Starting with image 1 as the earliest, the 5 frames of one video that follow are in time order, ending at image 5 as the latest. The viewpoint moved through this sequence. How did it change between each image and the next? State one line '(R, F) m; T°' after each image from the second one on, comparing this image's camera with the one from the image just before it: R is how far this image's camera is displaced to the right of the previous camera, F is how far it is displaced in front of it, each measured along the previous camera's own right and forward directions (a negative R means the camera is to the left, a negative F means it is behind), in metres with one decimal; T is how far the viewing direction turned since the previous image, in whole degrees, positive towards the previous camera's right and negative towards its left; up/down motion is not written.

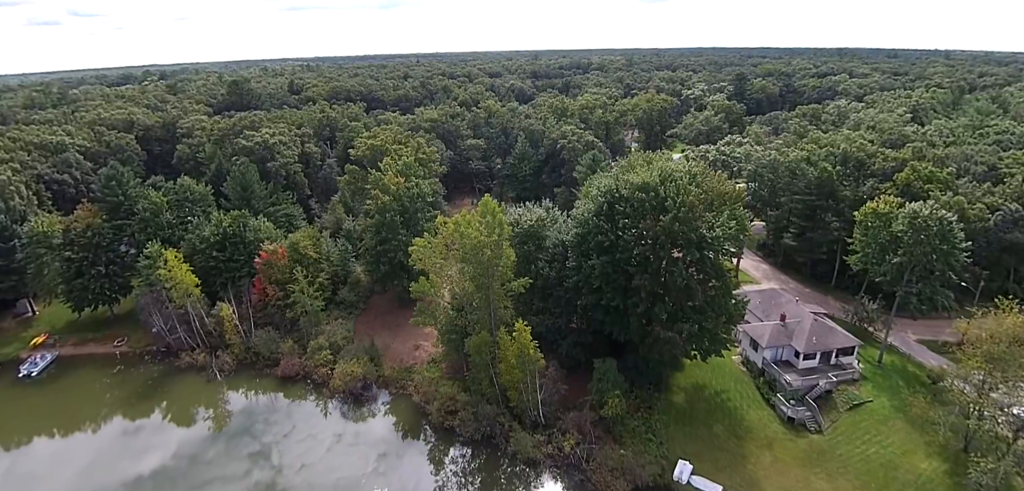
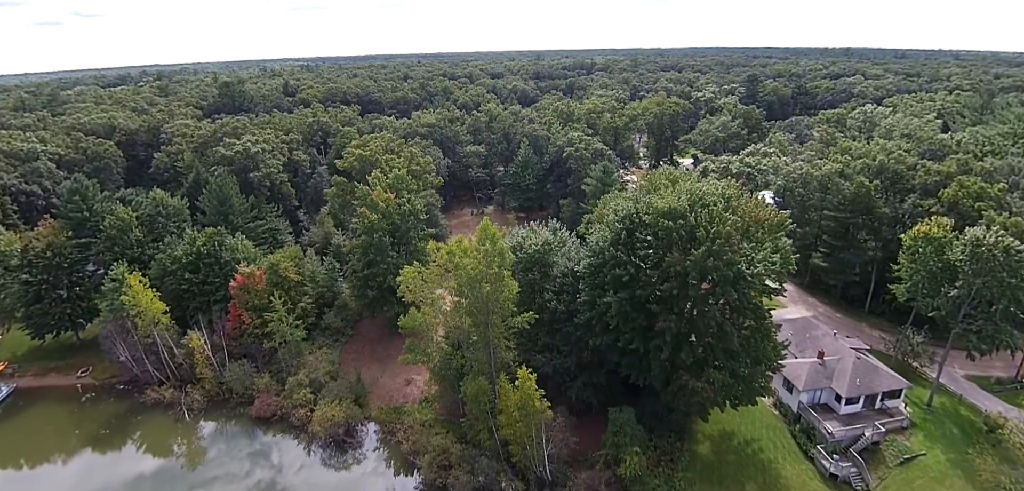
(0.0, +3.2) m; 0°
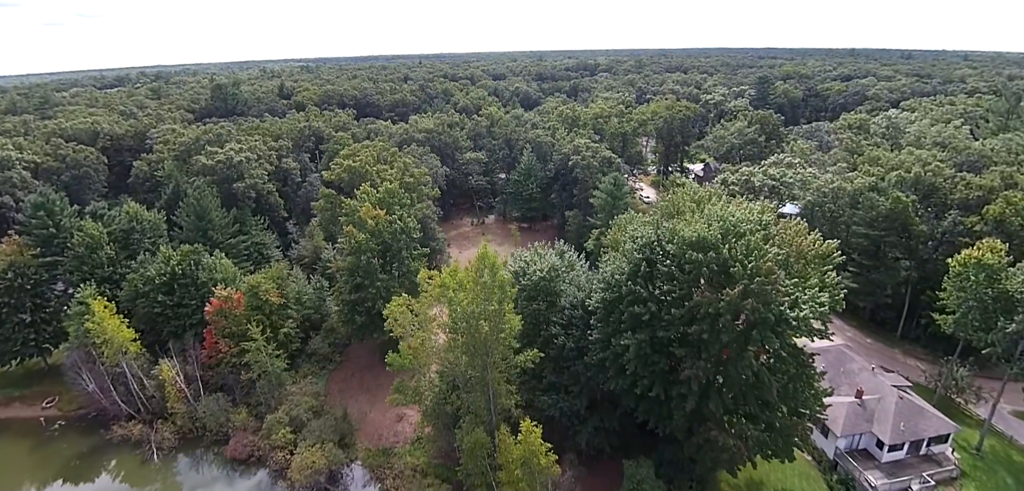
(0.0, +2.6) m; 0°
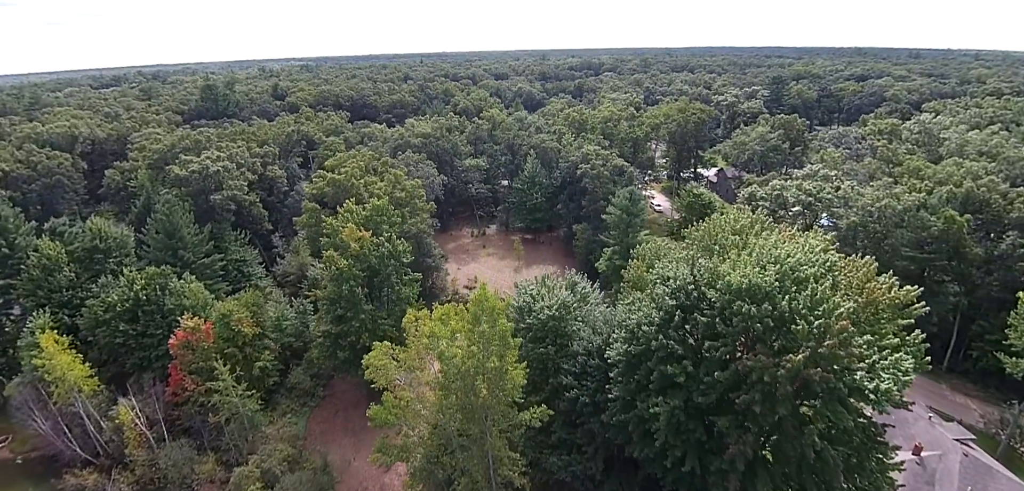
(-0.1, +3.0) m; 0°
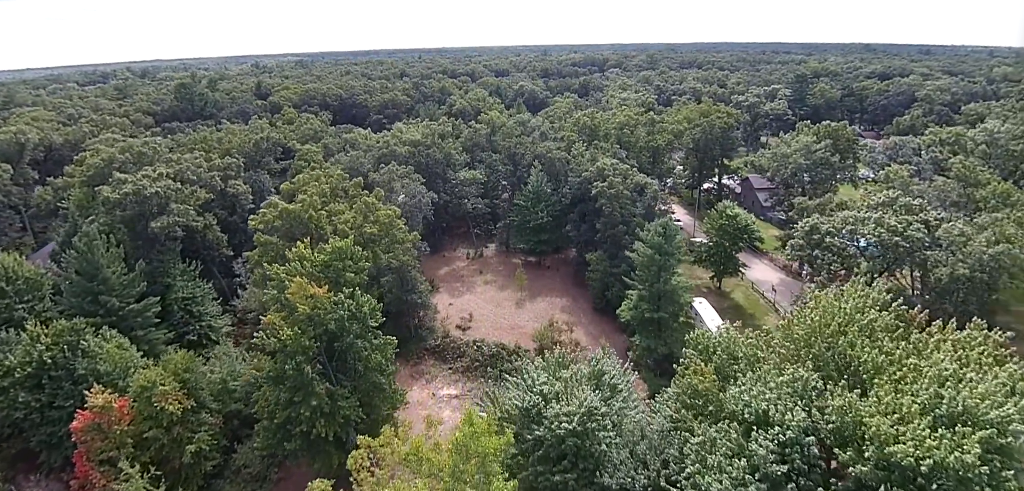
(0.0, +5.4) m; 0°
